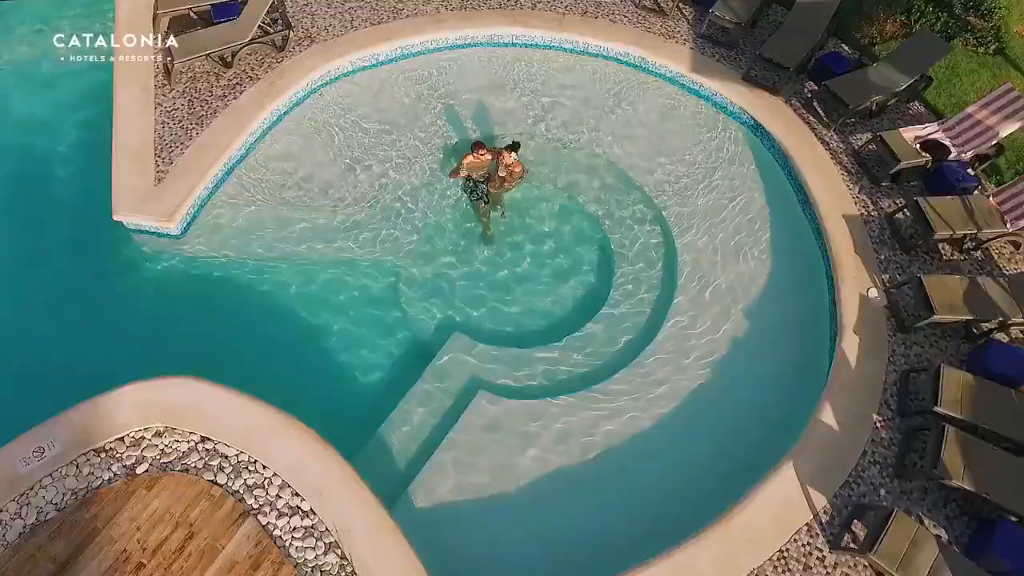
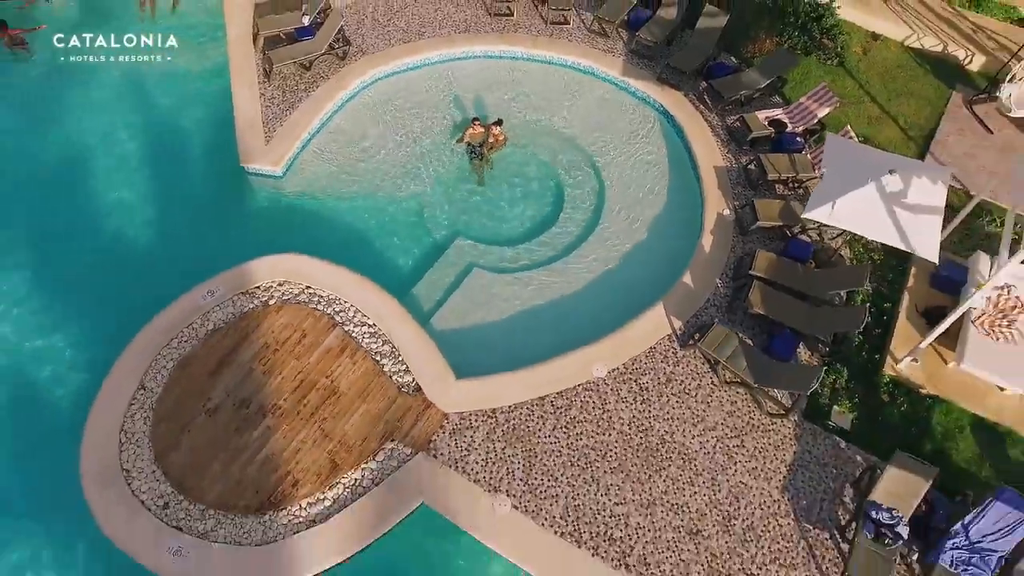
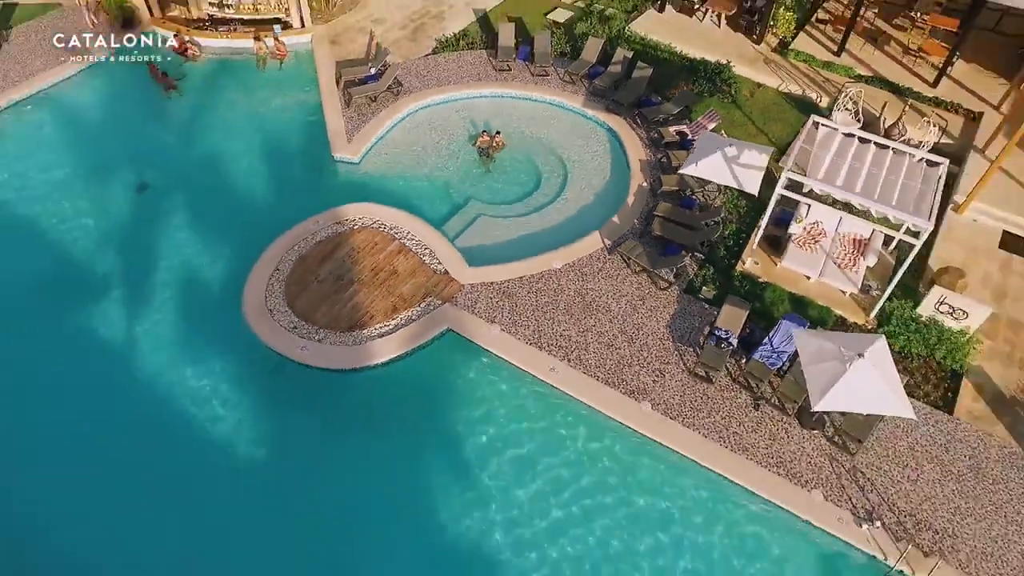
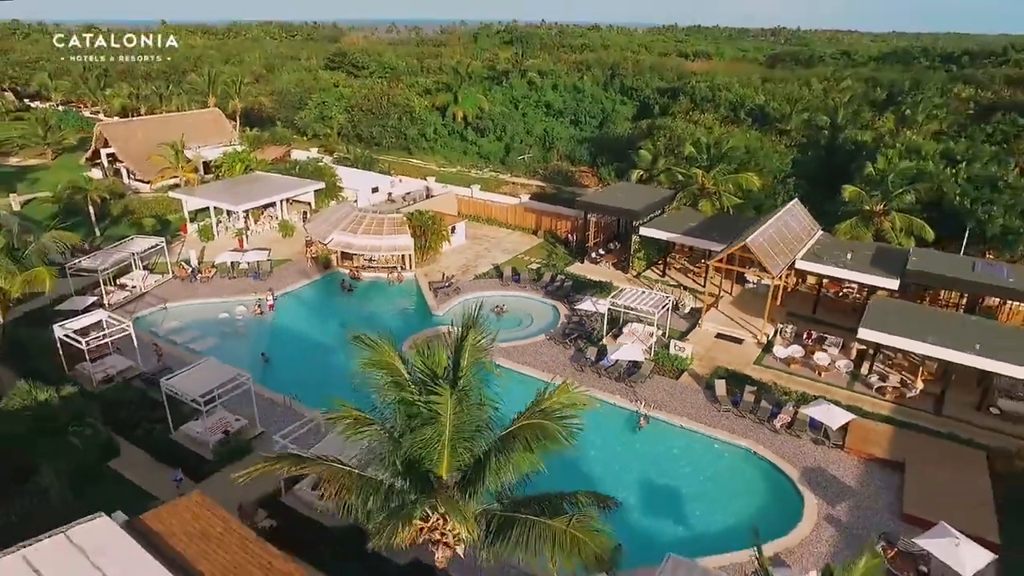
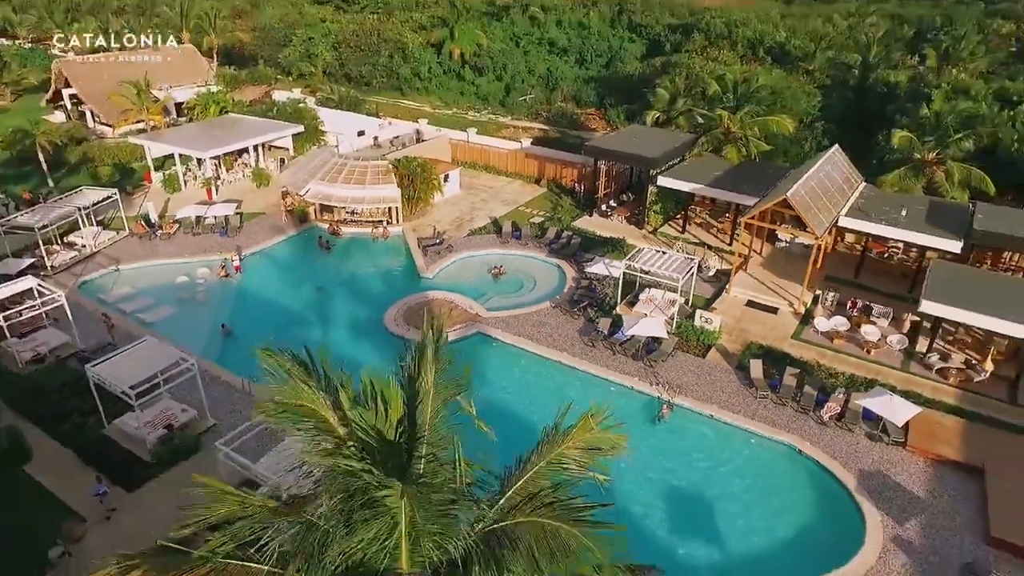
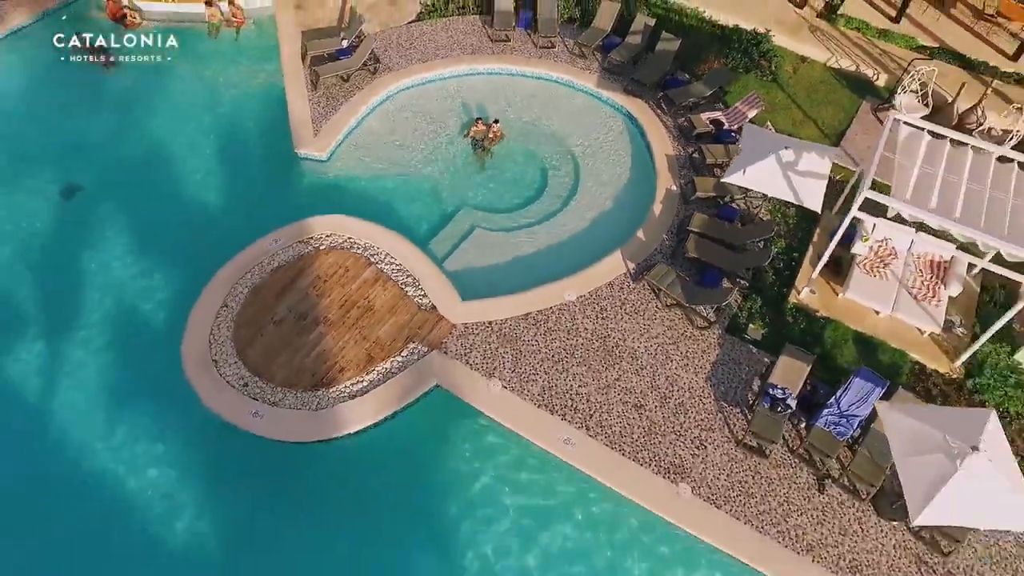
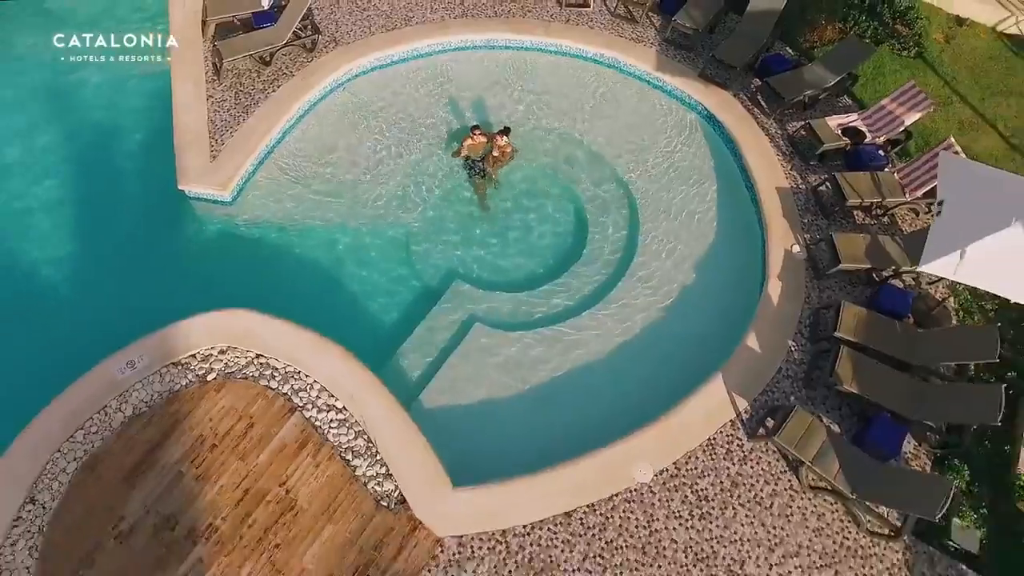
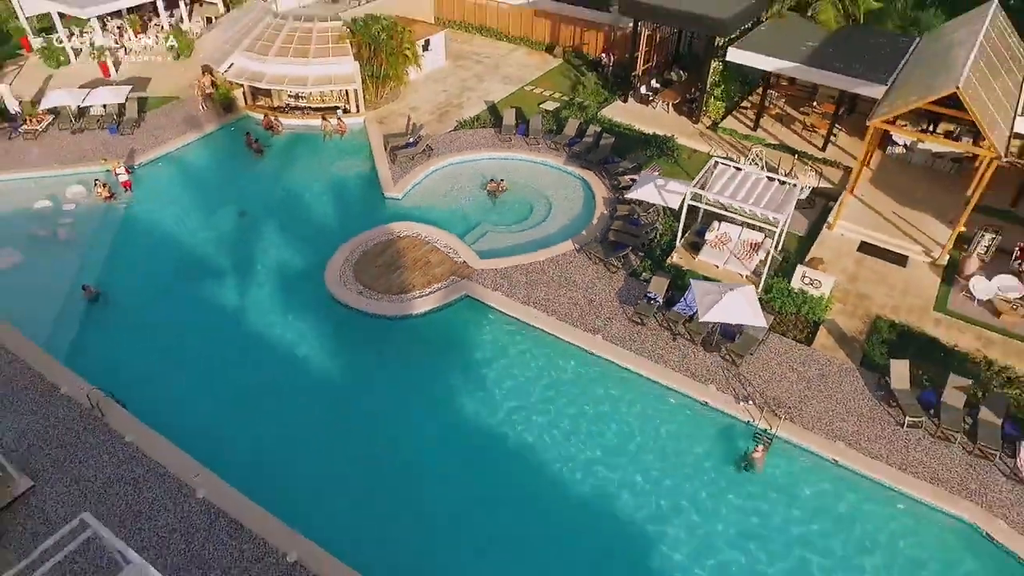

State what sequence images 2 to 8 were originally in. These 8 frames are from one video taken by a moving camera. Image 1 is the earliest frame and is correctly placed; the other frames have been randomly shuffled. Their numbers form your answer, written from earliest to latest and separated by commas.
7, 2, 6, 3, 8, 5, 4
